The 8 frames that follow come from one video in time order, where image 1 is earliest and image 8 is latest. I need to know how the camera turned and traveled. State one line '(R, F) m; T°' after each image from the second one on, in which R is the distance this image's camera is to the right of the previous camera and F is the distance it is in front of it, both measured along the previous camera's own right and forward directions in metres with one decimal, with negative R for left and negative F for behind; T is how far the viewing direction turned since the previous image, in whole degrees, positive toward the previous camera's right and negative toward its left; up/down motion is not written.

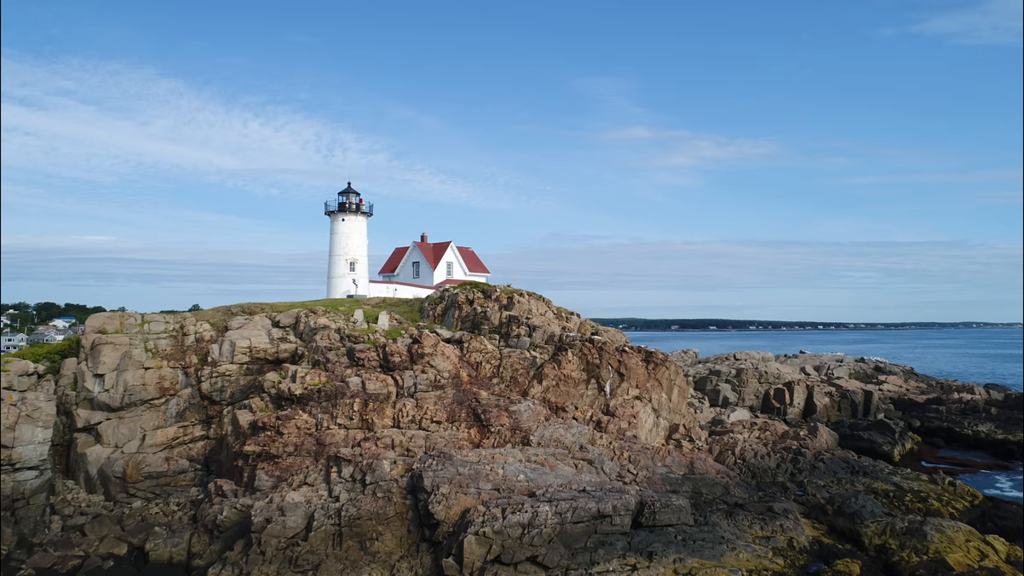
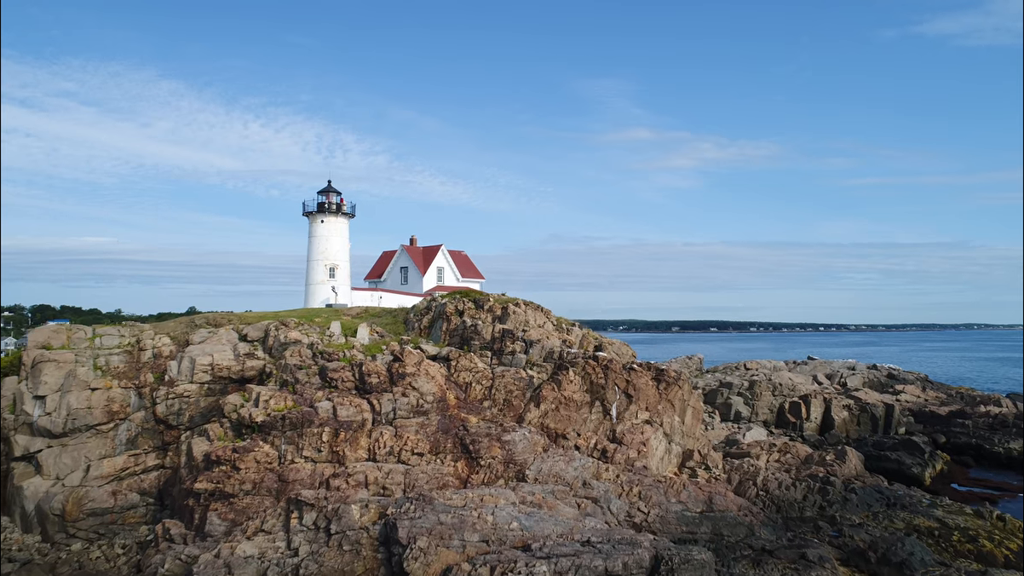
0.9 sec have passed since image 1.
(+0.2, +3.2) m; 0°
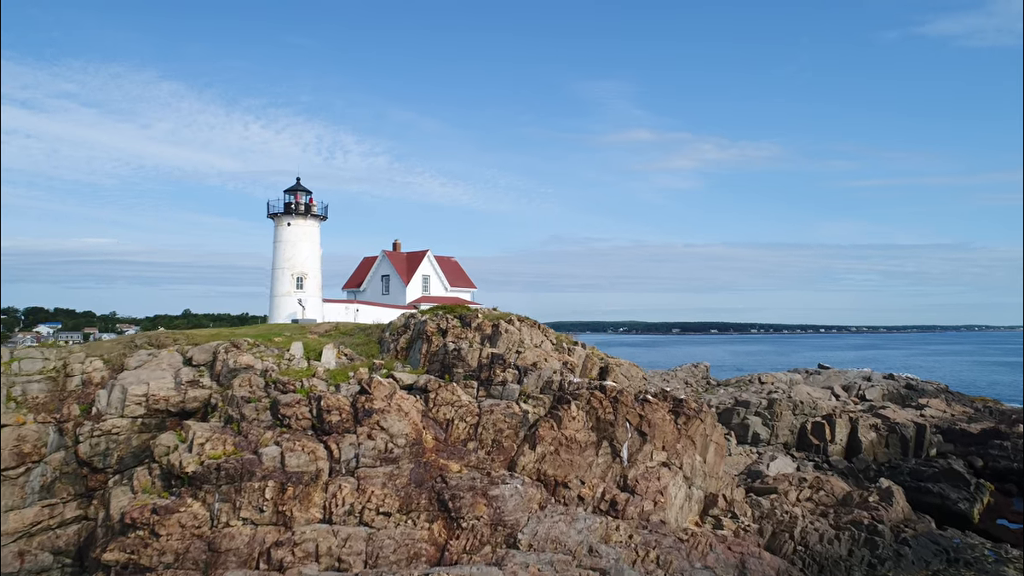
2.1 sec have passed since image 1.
(+0.2, +4.1) m; 0°
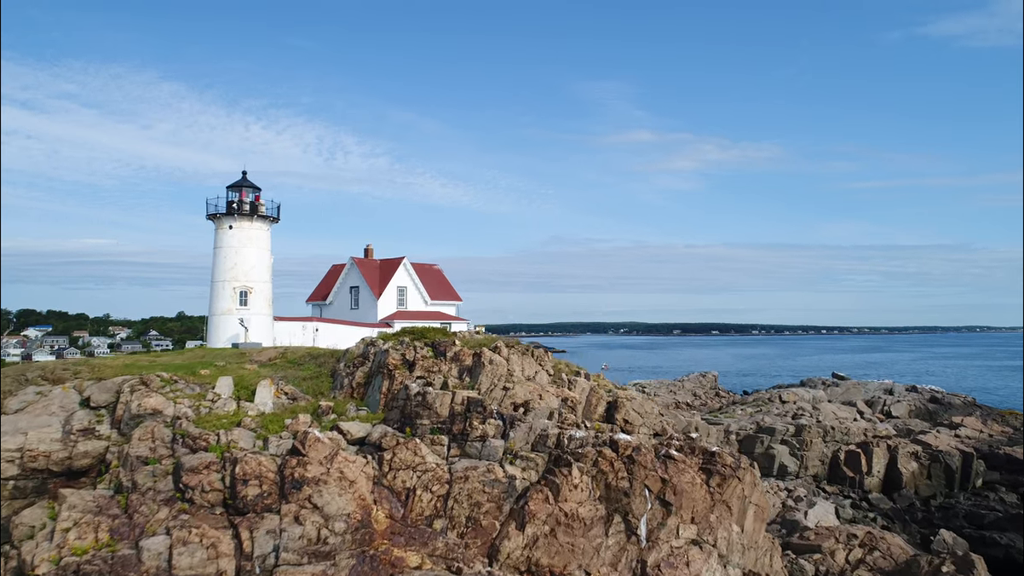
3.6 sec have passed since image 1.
(+0.3, +5.0) m; 0°
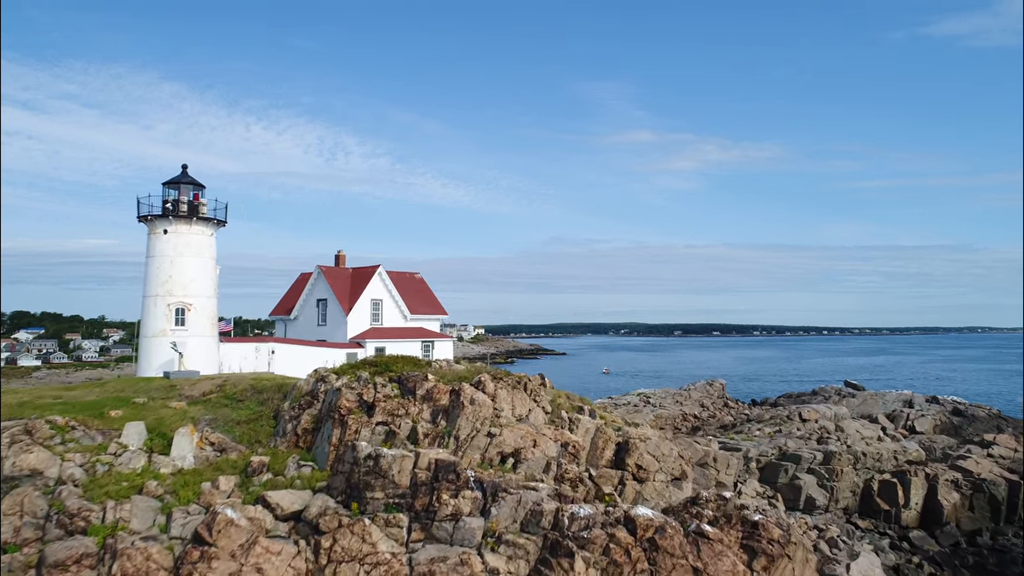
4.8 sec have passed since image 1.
(+0.2, +3.9) m; 0°
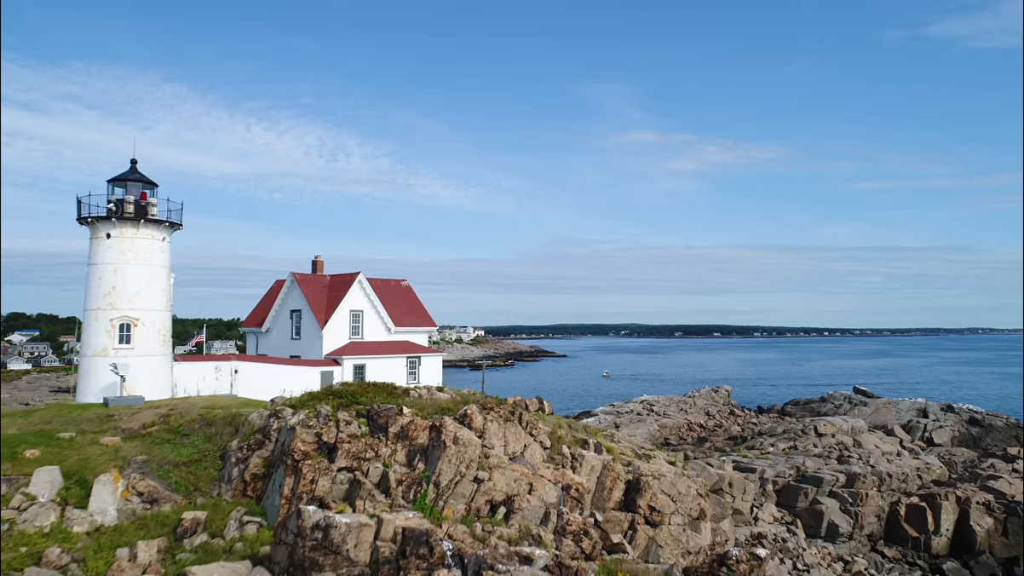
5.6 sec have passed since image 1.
(+0.1, +2.5) m; 0°
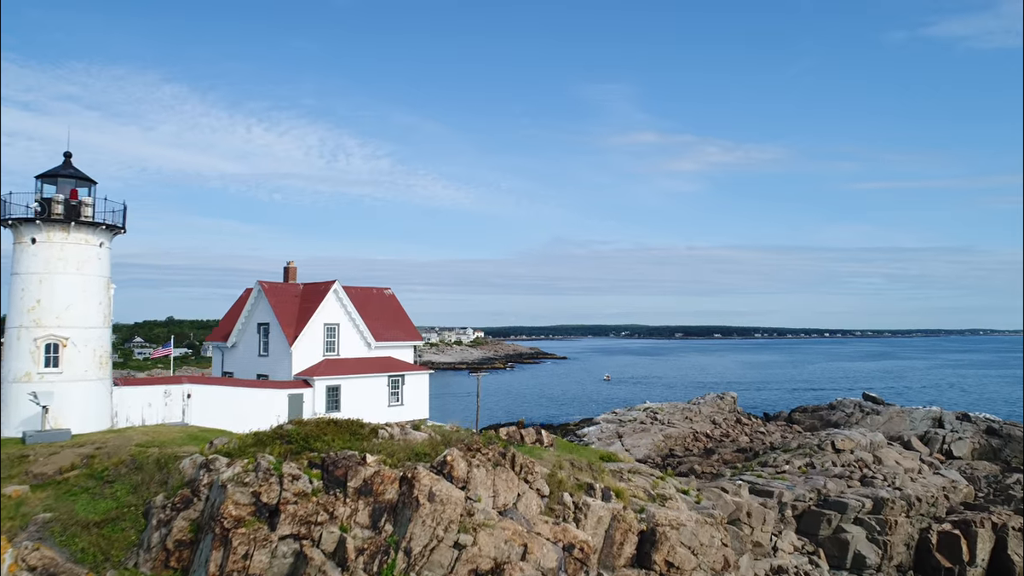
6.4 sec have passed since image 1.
(+0.1, +2.5) m; 0°
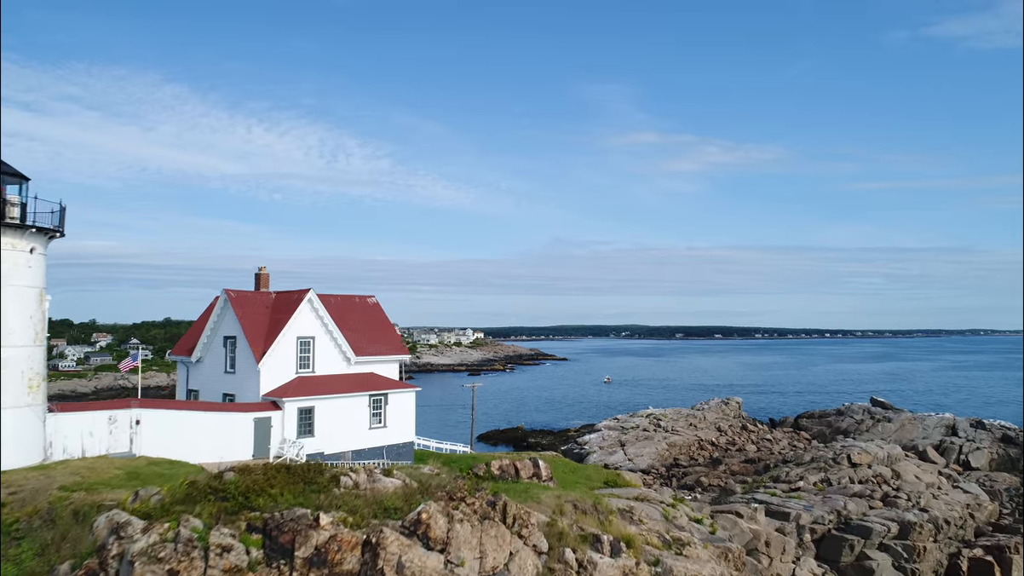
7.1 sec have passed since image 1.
(+0.1, +2.1) m; 0°
